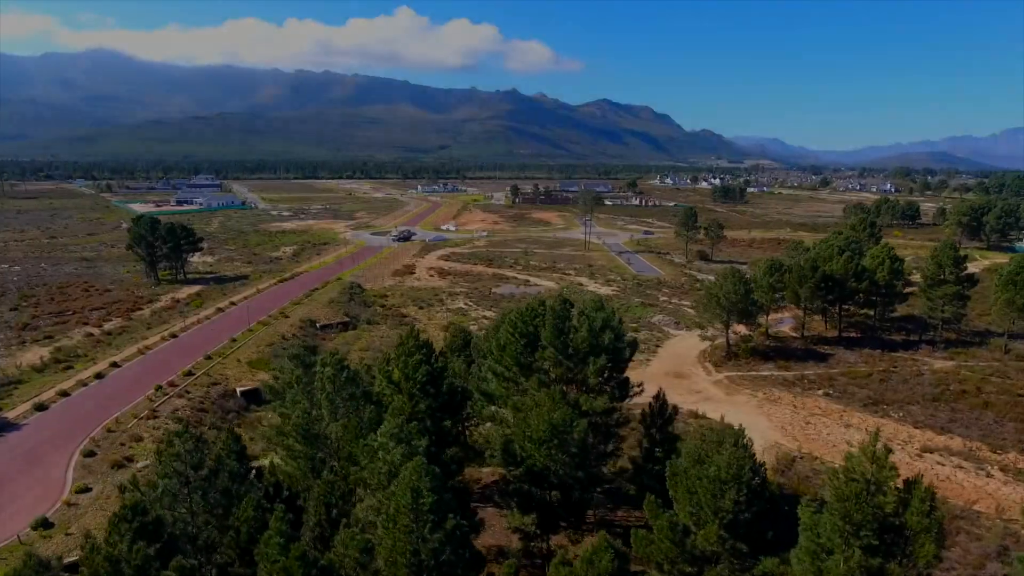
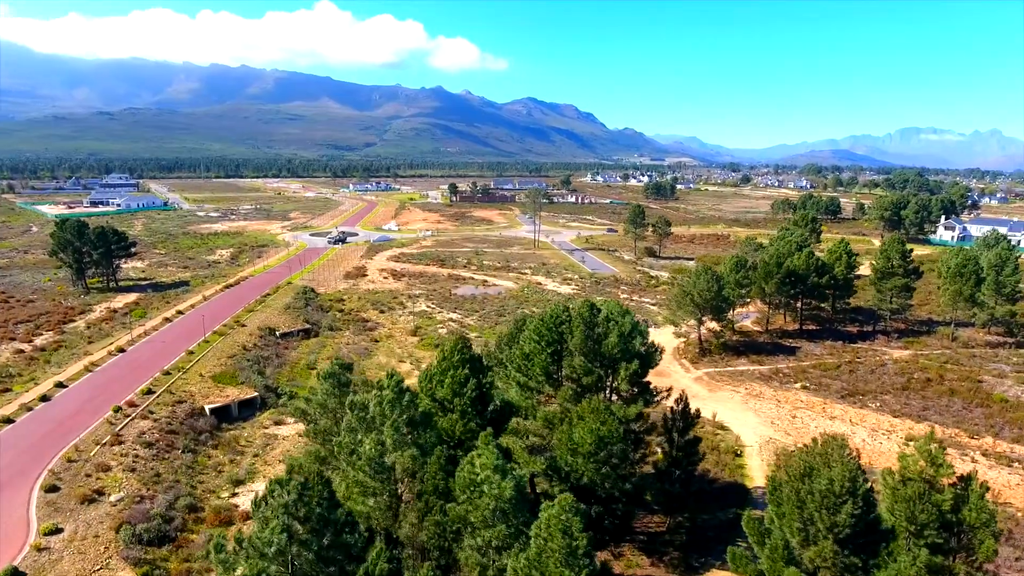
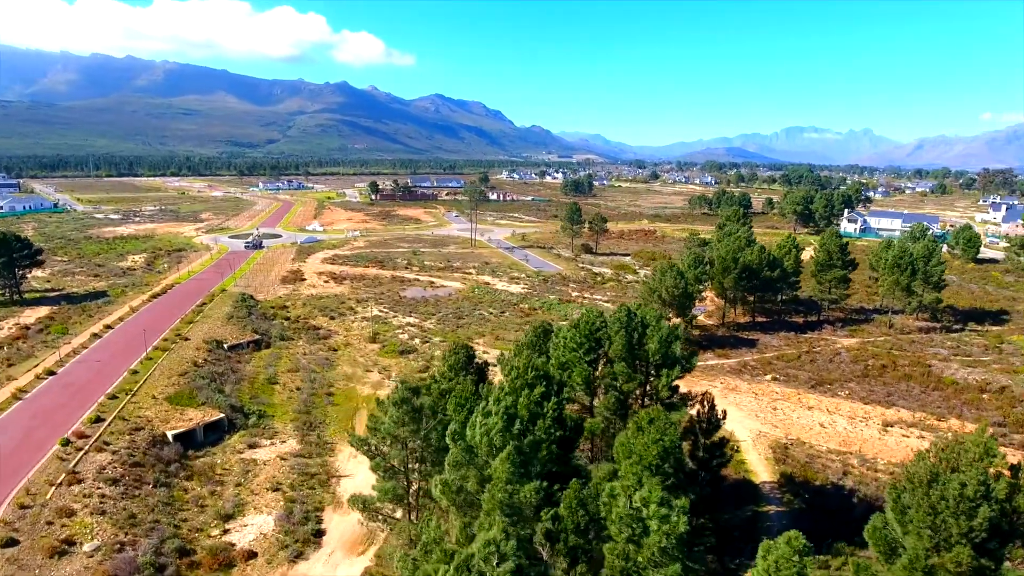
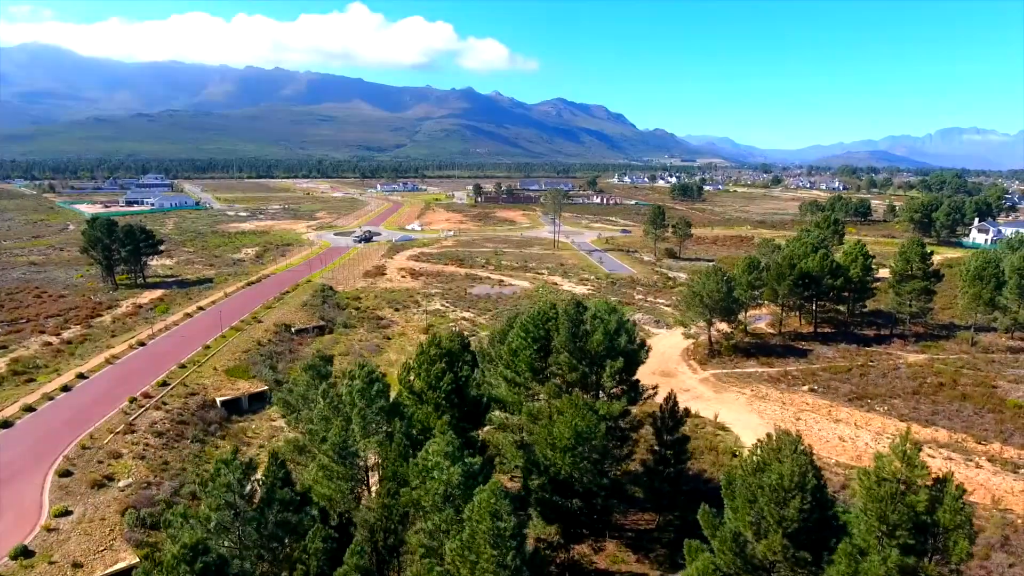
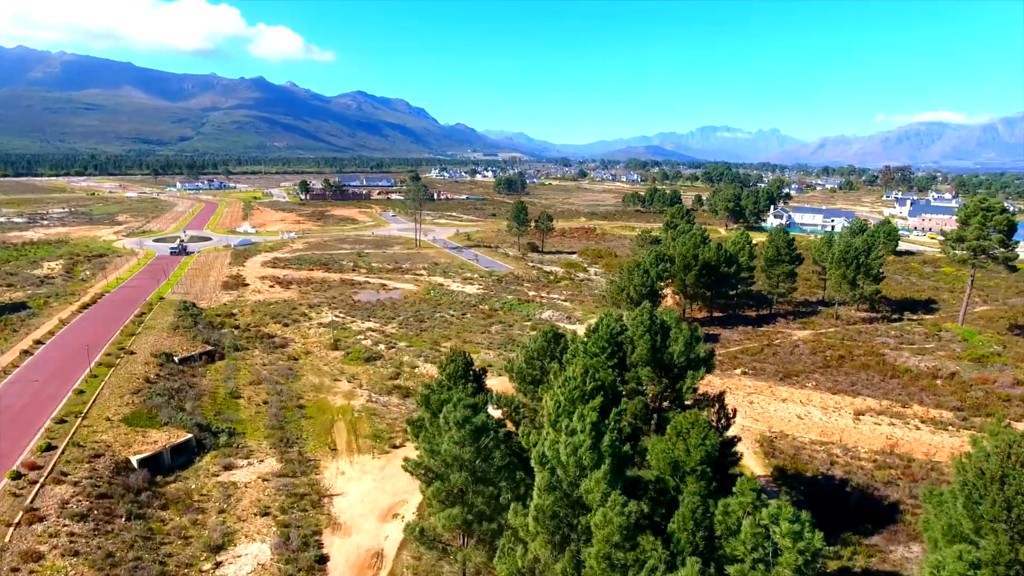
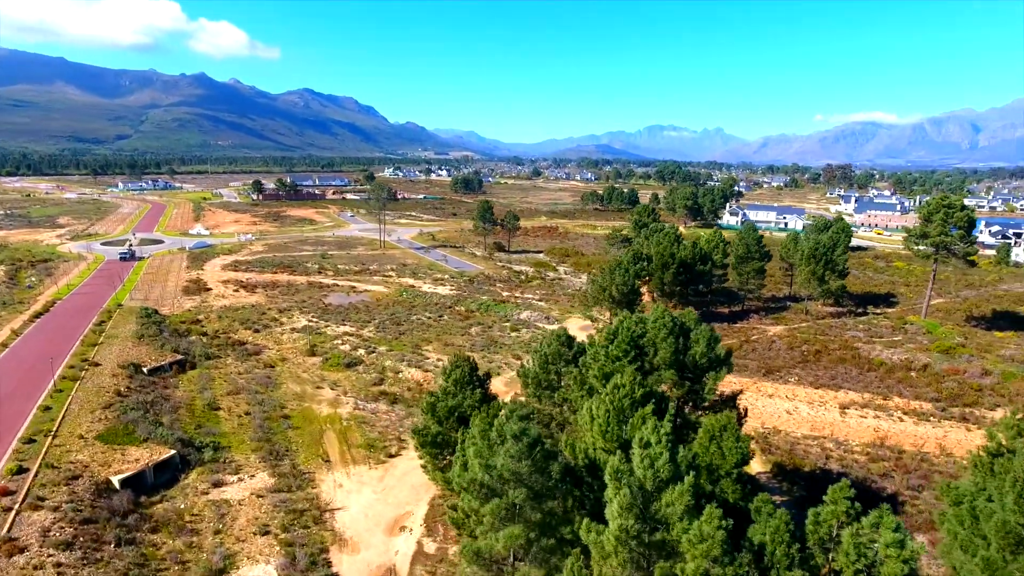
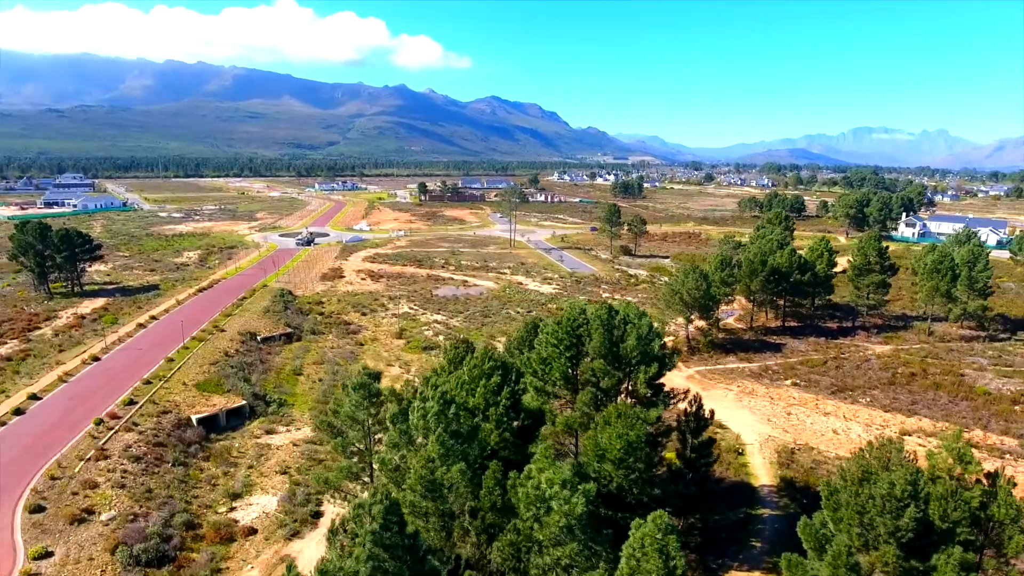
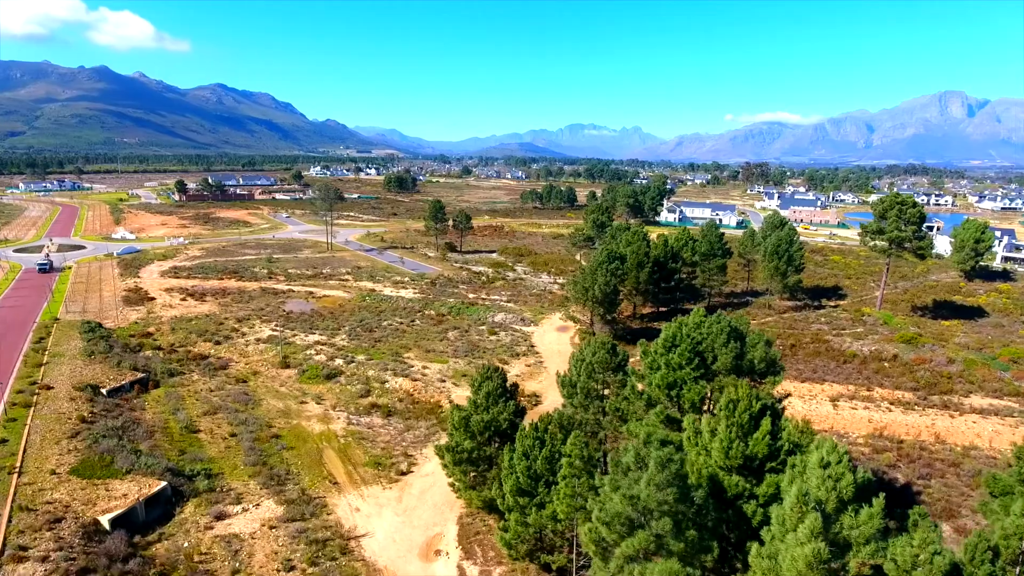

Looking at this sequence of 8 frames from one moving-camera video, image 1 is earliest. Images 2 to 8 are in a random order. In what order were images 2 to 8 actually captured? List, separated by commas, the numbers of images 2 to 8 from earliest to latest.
4, 2, 7, 3, 5, 6, 8
